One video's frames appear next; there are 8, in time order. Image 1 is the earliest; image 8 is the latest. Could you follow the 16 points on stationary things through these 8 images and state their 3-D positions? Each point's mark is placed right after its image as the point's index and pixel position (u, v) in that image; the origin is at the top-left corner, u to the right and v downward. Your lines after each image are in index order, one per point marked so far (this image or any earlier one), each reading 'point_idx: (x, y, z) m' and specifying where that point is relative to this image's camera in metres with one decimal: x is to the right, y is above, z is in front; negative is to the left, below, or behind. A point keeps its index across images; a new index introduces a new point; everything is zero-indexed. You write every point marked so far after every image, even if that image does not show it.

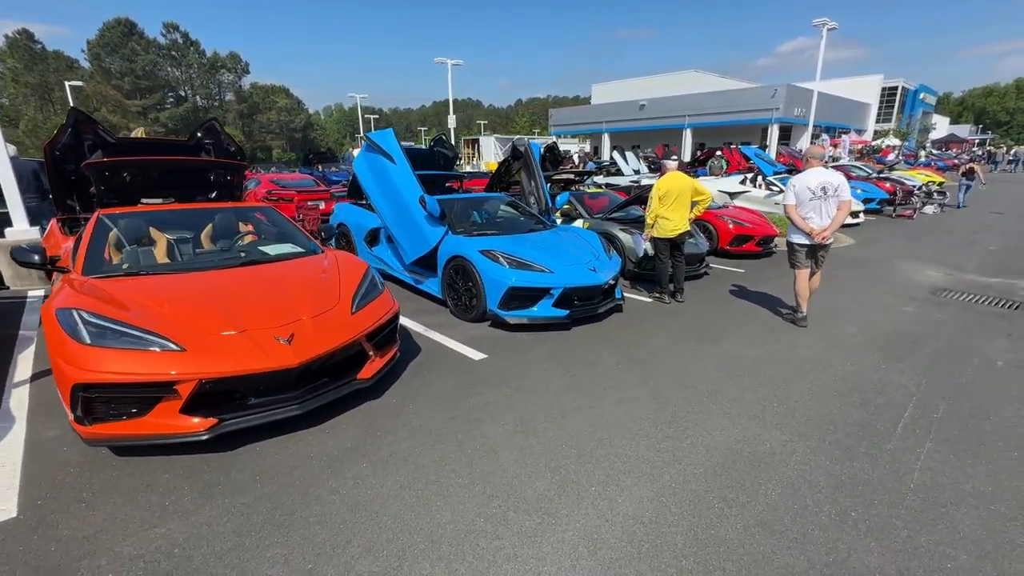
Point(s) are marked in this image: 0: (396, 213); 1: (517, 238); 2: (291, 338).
0: (-1.4, +0.9, +5.4) m
1: (+0.1, +0.6, +5.4) m
2: (-1.3, -0.3, +2.8) m
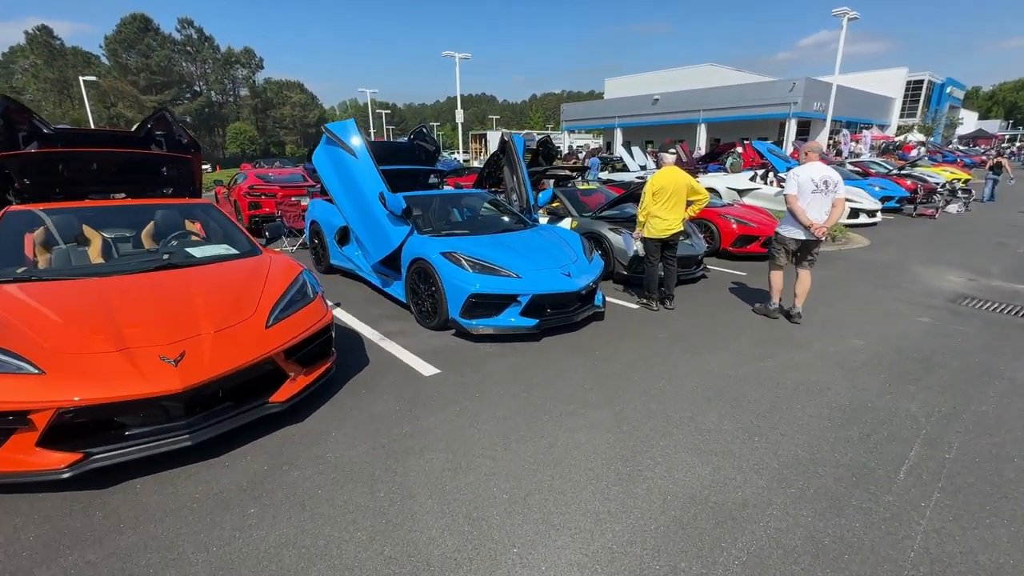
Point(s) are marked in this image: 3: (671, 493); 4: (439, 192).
0: (-1.7, +0.8, +5.0) m
1: (-0.3, +0.5, +4.9) m
2: (-1.7, -0.4, +2.4) m
3: (+0.8, -1.0, +2.4) m
4: (-1.0, +1.4, +6.8) m
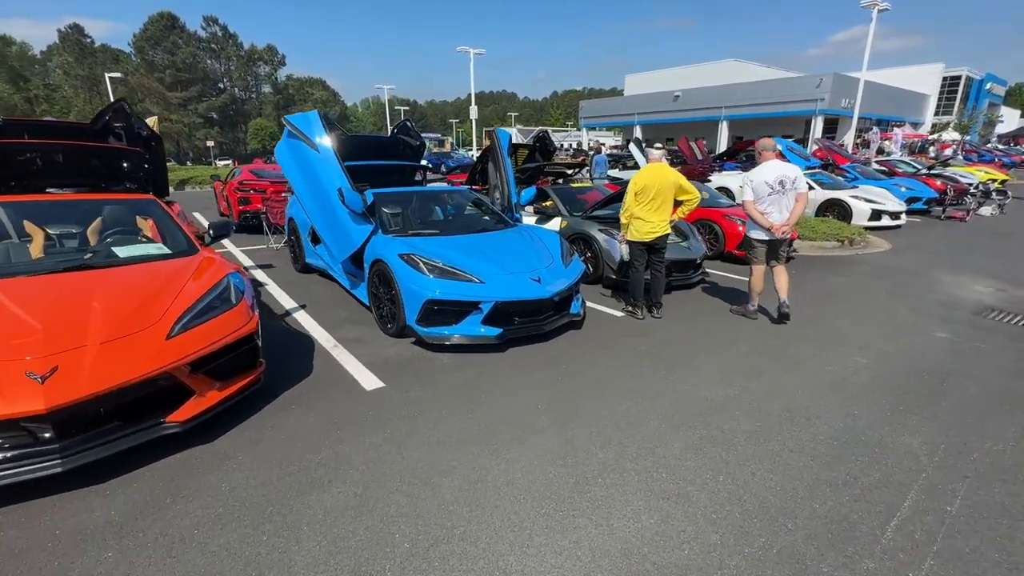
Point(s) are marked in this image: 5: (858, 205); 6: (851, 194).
0: (-1.9, +0.8, +4.7) m
1: (-0.5, +0.5, +4.6) m
2: (-2.1, -0.4, +2.2) m
3: (+0.4, -1.1, +2.0) m
4: (-1.2, +1.4, +6.4) m
5: (+8.2, +2.0, +11.0) m
6: (+8.2, +2.2, +11.2) m
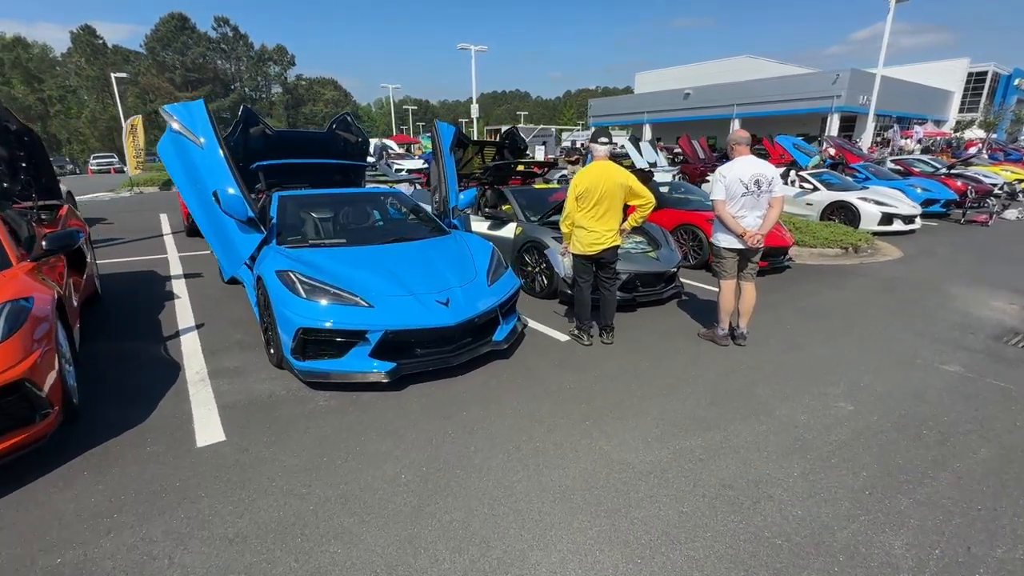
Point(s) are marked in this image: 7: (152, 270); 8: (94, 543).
0: (-2.6, +0.6, +4.0) m
1: (-1.2, +0.3, +3.9) m
2: (-2.9, -0.6, +1.5) m
3: (-0.4, -1.3, +1.3) m
4: (-1.9, +1.2, +5.8) m
5: (+7.7, +1.7, +10.1) m
6: (+7.6, +2.0, +10.3) m
7: (-4.8, +0.2, +6.3) m
8: (-1.8, -1.1, +2.0) m
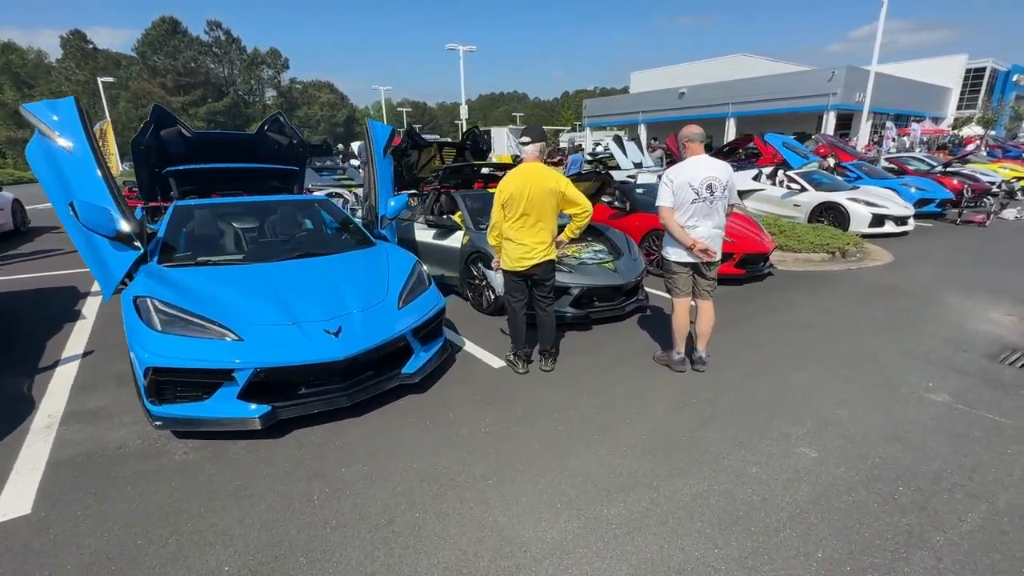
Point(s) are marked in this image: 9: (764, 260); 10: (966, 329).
0: (-3.2, +0.4, +3.5) m
1: (-1.8, +0.1, +3.4) m
2: (-3.5, -0.7, +1.0) m
3: (-1.0, -1.5, +0.7) m
4: (-2.5, +1.0, +5.2) m
5: (+7.1, +1.6, +9.6) m
6: (+7.0, +1.9, +9.7) m
7: (-5.4, 0.0, +5.8) m
8: (-2.4, -1.3, +1.5) m
9: (+3.6, +0.4, +6.6) m
10: (+4.9, -0.4, +5.0) m
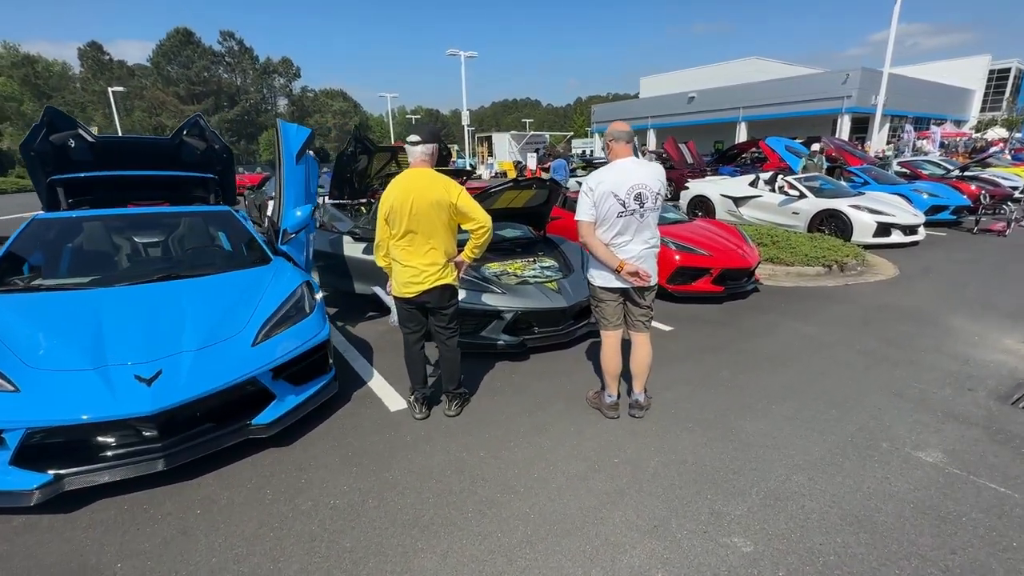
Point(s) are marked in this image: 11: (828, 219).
0: (-3.9, +0.3, +3.0) m
1: (-2.5, 0.0, +2.8) m
2: (-4.3, -0.9, +0.5) m
3: (-1.8, -1.6, +0.2) m
4: (-3.1, +0.8, +4.7) m
5: (+6.5, +1.3, +8.8) m
6: (+6.5, +1.6, +8.9) m
7: (-6.0, -0.2, +5.3) m
8: (-3.1, -1.4, +0.9) m
9: (+3.0, +0.1, +5.9) m
10: (+4.2, -0.7, +4.3) m
11: (+6.2, +1.3, +9.1) m
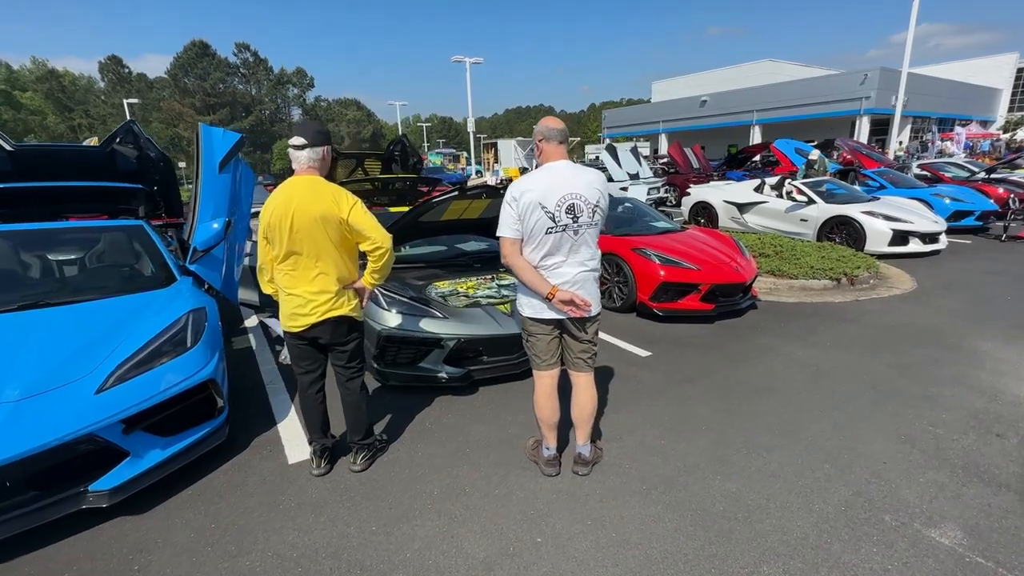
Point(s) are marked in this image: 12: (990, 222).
0: (-4.4, +0.1, +2.6) m
1: (-3.0, -0.2, +2.4) m
2: (-4.8, -1.0, +0.1) m
3: (-2.3, -1.7, -0.3) m
4: (-3.5, +0.6, +4.3) m
5: (+6.3, +1.1, +8.1) m
6: (+6.2, +1.4, +8.2) m
7: (-6.4, -0.4, +5.0) m
8: (-3.6, -1.6, +0.5) m
9: (+2.6, 0.0, +5.3) m
10: (+3.8, -0.8, +3.6) m
11: (+5.9, +1.1, +8.4) m
12: (+10.2, +1.4, +9.9) m
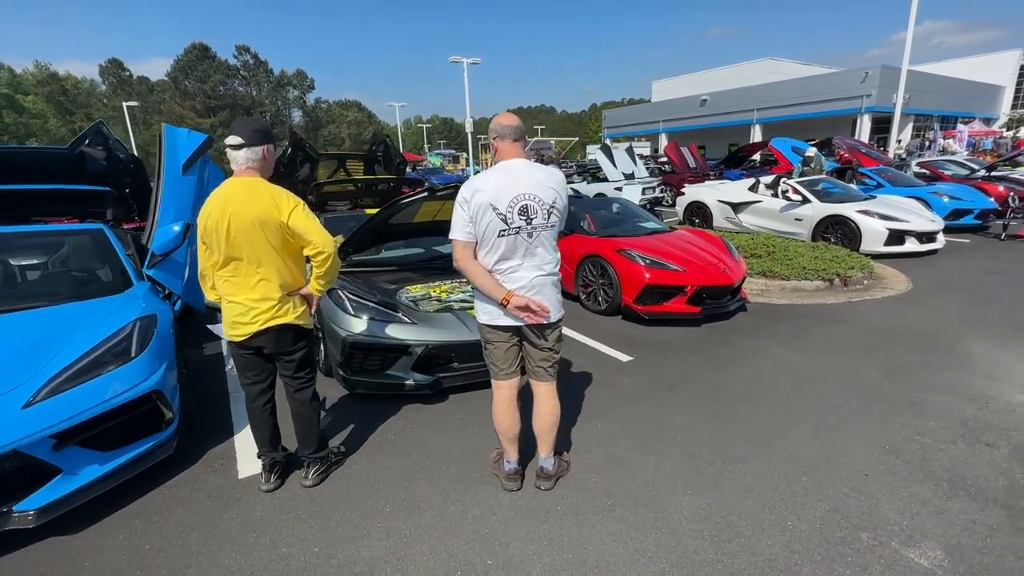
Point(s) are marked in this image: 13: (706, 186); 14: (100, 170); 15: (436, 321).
0: (-4.6, 0.0, +2.5) m
1: (-3.2, -0.2, +2.3) m
2: (-5.0, -1.1, 0.0) m
3: (-2.5, -1.8, -0.4) m
4: (-3.8, +0.6, +4.2) m
5: (+6.1, +1.1, +7.9) m
6: (+6.1, +1.4, +8.1) m
7: (-6.6, -0.4, +4.9) m
8: (-3.9, -1.6, +0.4) m
9: (+2.4, -0.1, +5.2) m
10: (+3.6, -0.9, +3.5) m
11: (+5.7, +1.1, +8.2) m
12: (+10.0, +1.4, +9.7) m
13: (+4.2, +2.2, +10.3) m
14: (-4.1, +1.2, +4.6) m
15: (-0.6, -0.2, +3.4) m
